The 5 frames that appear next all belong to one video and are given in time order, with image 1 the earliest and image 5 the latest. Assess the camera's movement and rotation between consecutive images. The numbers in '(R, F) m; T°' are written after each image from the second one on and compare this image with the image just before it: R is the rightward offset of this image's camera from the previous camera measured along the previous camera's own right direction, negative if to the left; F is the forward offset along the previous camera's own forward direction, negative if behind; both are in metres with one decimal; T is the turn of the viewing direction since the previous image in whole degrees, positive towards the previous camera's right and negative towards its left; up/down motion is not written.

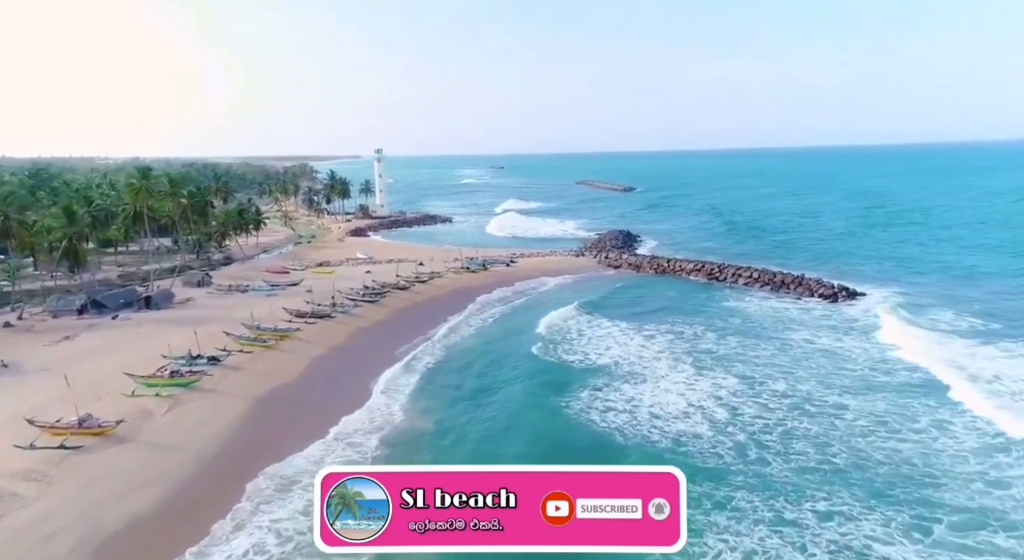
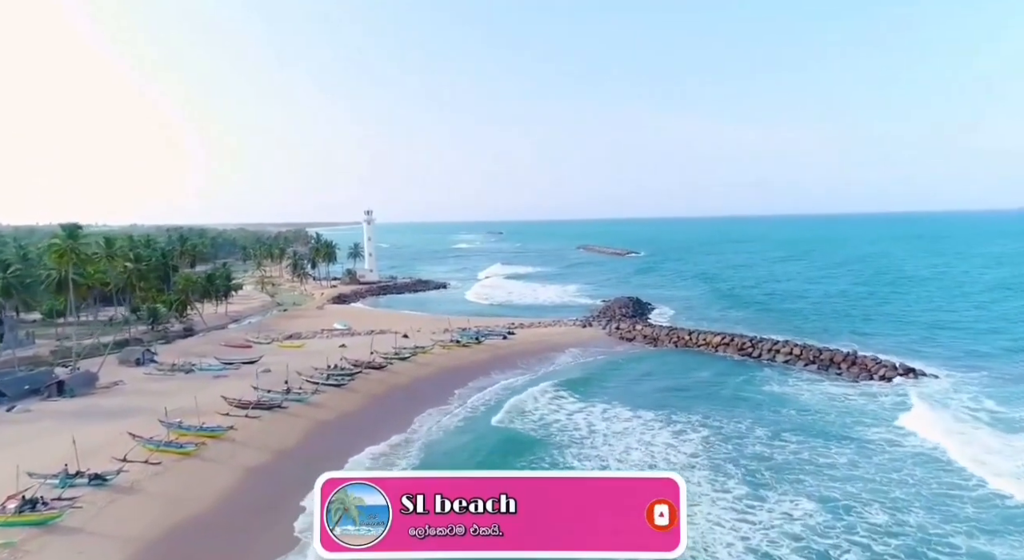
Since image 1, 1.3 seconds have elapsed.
(+0.1, +6.4) m; 0°
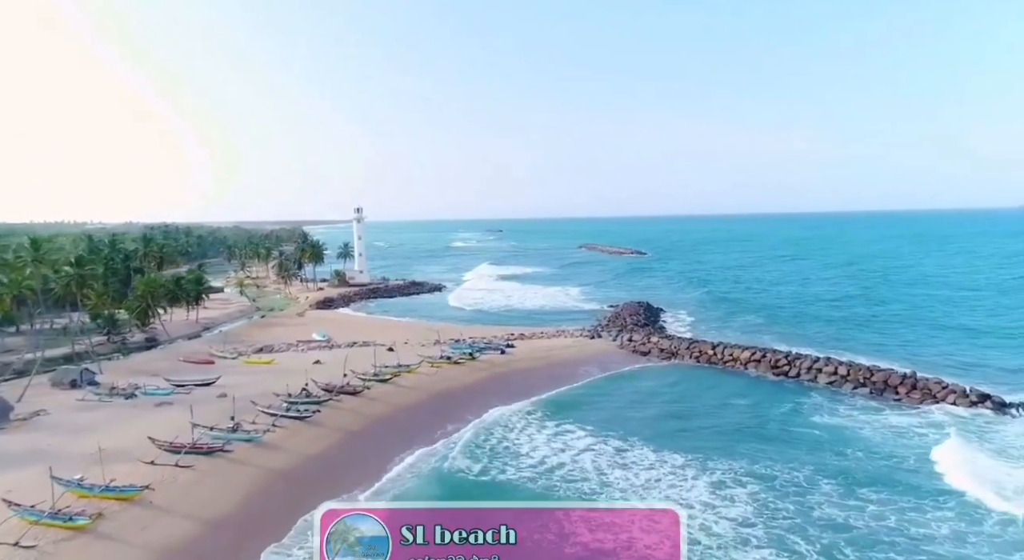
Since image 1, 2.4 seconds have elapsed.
(0.0, +5.4) m; 0°
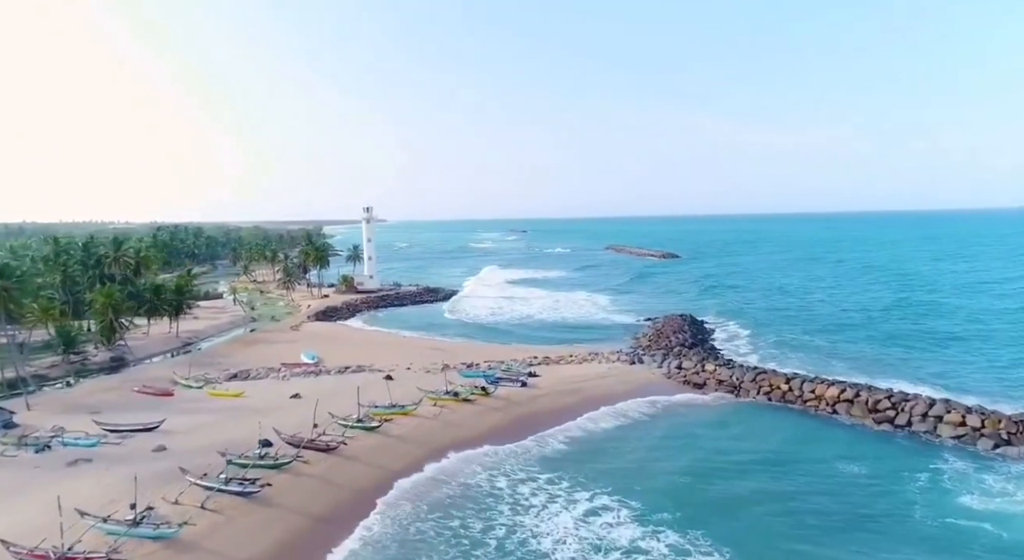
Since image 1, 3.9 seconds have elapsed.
(0.0, +7.3) m; -2°
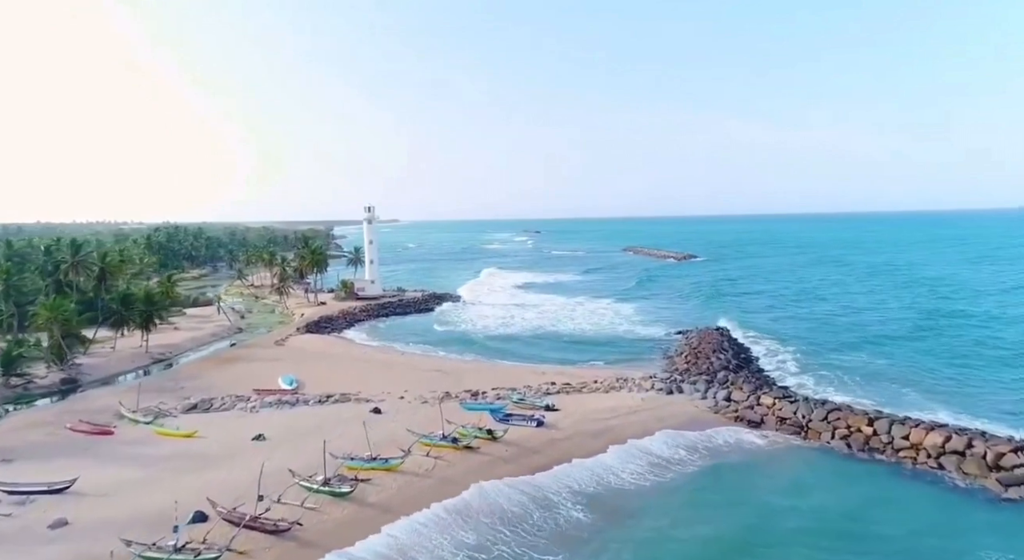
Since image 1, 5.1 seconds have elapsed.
(0.0, +5.9) m; -1°
